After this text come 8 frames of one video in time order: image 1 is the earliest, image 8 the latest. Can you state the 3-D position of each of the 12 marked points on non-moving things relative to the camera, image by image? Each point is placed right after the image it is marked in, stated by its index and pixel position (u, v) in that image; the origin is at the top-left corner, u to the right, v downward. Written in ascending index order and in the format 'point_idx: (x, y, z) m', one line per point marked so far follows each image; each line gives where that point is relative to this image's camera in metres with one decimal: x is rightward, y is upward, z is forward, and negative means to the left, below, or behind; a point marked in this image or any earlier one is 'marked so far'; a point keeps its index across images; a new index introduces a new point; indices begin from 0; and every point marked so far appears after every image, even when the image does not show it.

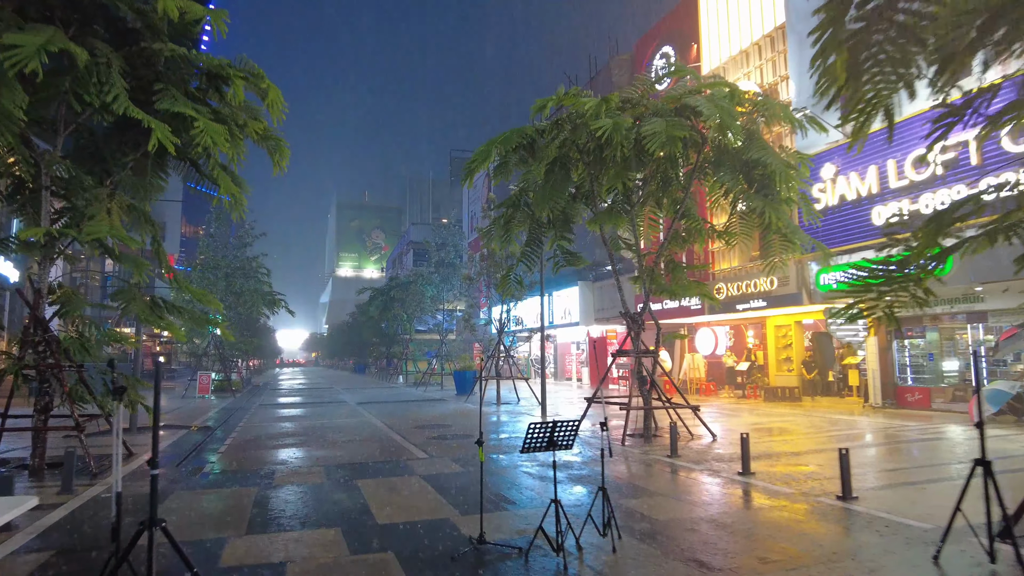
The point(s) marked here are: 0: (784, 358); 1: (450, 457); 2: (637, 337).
0: (+8.2, -2.1, +19.3) m
1: (-0.9, -2.5, +9.2) m
2: (+2.3, -0.9, +11.4) m
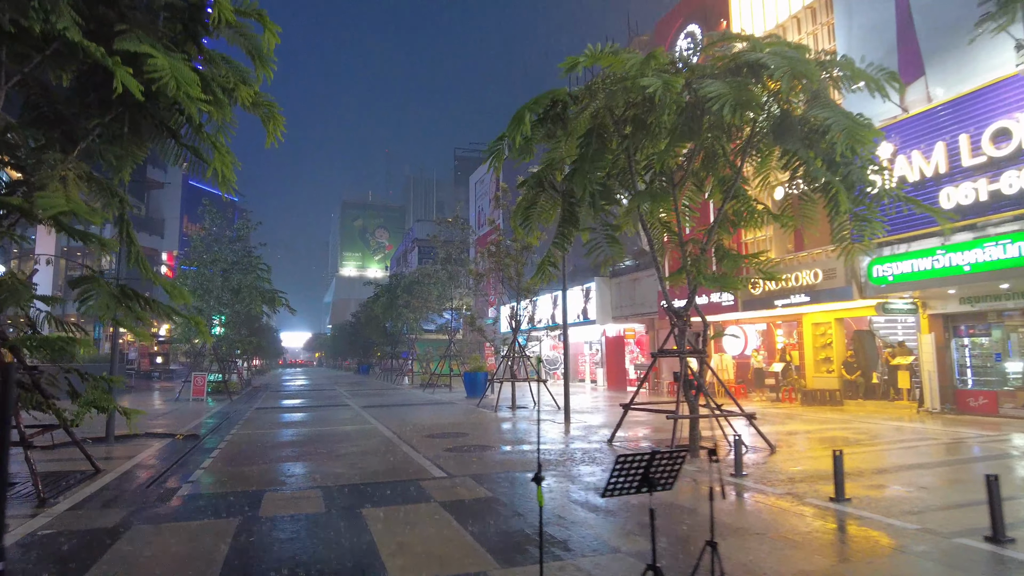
0: (+8.7, -2.0, +17.9) m
1: (-0.5, -2.3, +7.8) m
2: (+2.7, -0.7, +10.0) m
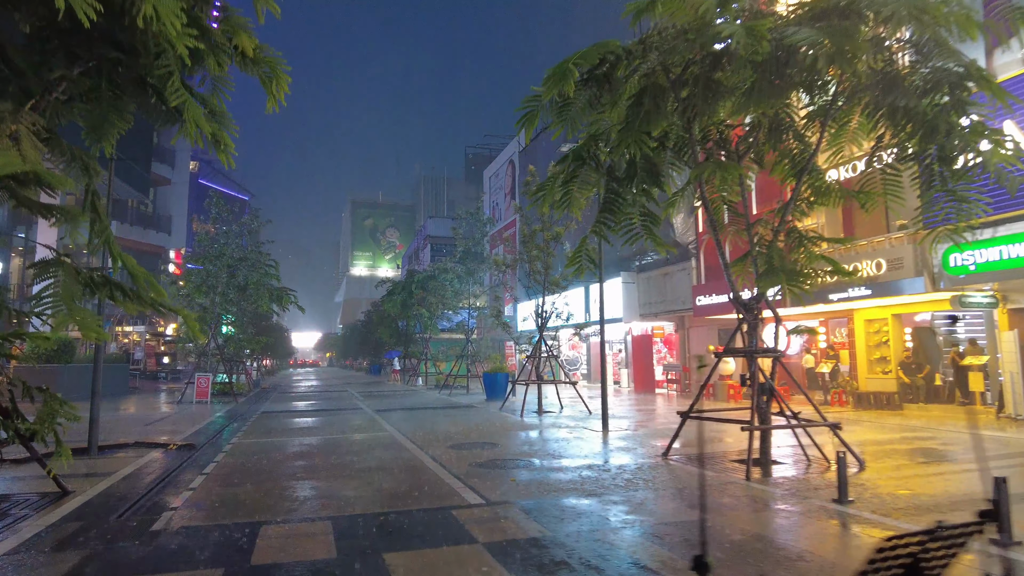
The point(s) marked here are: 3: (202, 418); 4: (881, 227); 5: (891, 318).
0: (+9.4, -1.8, +16.4) m
1: (+0.1, -2.2, +6.4) m
2: (+3.2, -0.6, +8.6) m
3: (-8.8, -3.7, +18.1) m
4: (+8.1, +1.3, +14.1) m
5: (+9.5, -0.7, +16.0) m
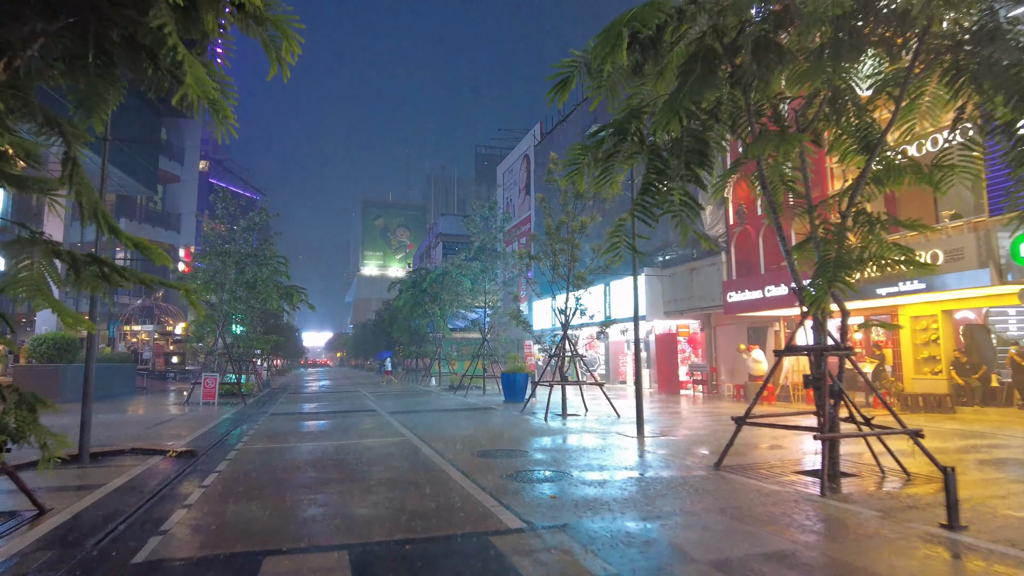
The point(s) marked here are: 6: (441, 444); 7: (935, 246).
0: (+9.9, -1.7, +15.3) m
1: (+0.4, -2.1, +5.5) m
2: (+3.7, -0.5, +7.6) m
3: (-8.3, -3.6, +17.3) m
4: (+8.6, +1.5, +13.0) m
5: (+10.1, -0.6, +15.0) m
6: (-1.3, -2.8, +11.4) m
7: (+8.4, +0.8, +12.6) m
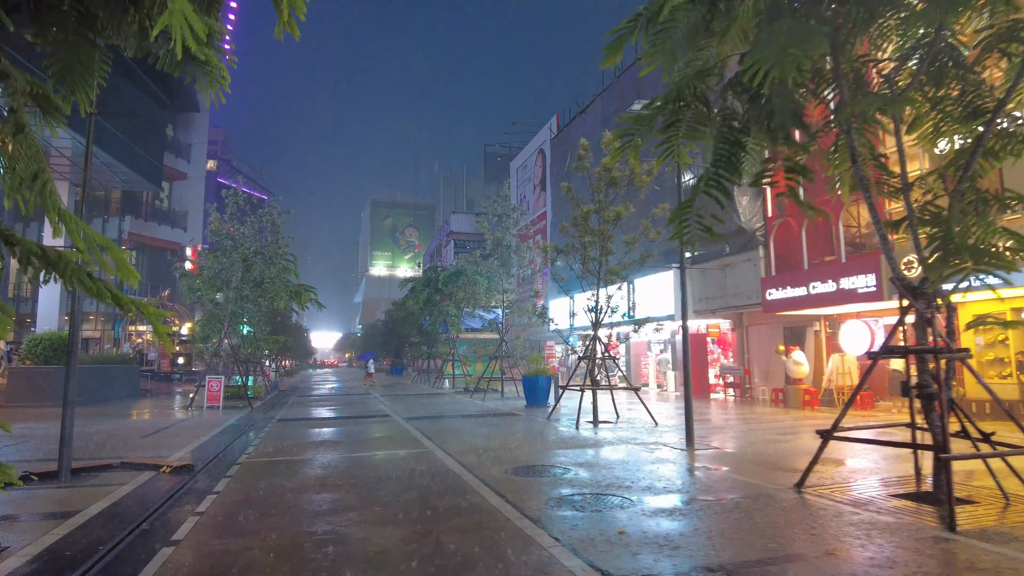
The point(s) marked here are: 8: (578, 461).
0: (+10.5, -1.6, +14.0) m
1: (+0.9, -2.0, +4.3) m
2: (+4.2, -0.4, +6.4) m
3: (-7.7, -3.5, +16.2) m
4: (+9.2, +1.6, +11.8) m
5: (+10.7, -0.5, +13.7) m
6: (-0.7, -2.7, +10.2) m
7: (+8.9, +0.9, +11.4) m
8: (+1.1, -2.8, +10.4) m
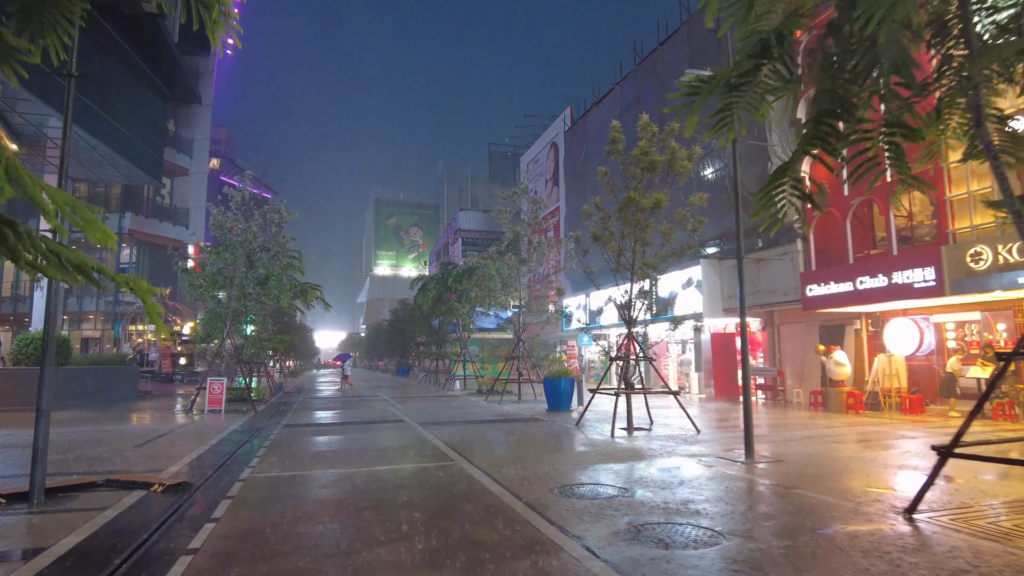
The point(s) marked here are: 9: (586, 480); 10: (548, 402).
0: (+11.0, -1.5, +12.8) m
1: (+1.4, -1.9, +3.2) m
2: (+4.6, -0.3, +5.3) m
3: (-7.1, -3.4, +15.2) m
4: (+9.7, +1.7, +10.6) m
5: (+11.2, -0.4, +12.5) m
6: (-0.2, -2.6, +9.1) m
7: (+9.4, +1.0, +10.2) m
8: (+1.6, -2.7, +9.3) m
9: (+1.0, -2.6, +8.7) m
10: (+1.0, -3.1, +17.3) m
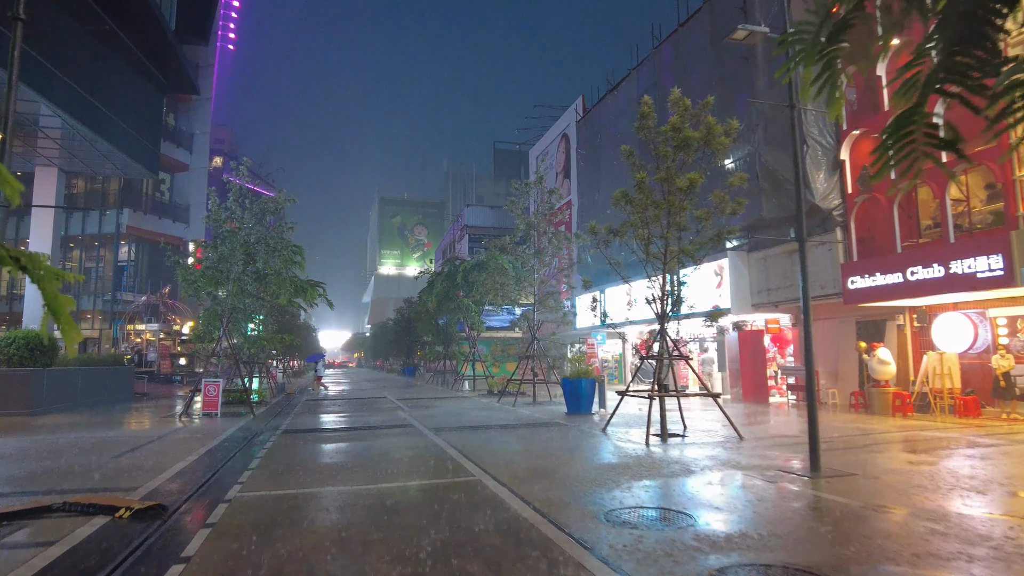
0: (+11.4, -1.3, +11.6) m
1: (+1.7, -1.7, +2.0) m
2: (+5.0, -0.1, +4.1) m
3: (-6.7, -3.3, +14.0) m
4: (+10.1, +1.9, +9.3) m
5: (+11.5, -0.2, +11.2) m
6: (+0.1, -2.5, +7.9) m
7: (+9.8, +1.2, +9.0) m
8: (+1.9, -2.5, +8.1) m
9: (+1.3, -2.5, +7.5) m
10: (+1.4, -2.9, +16.1) m
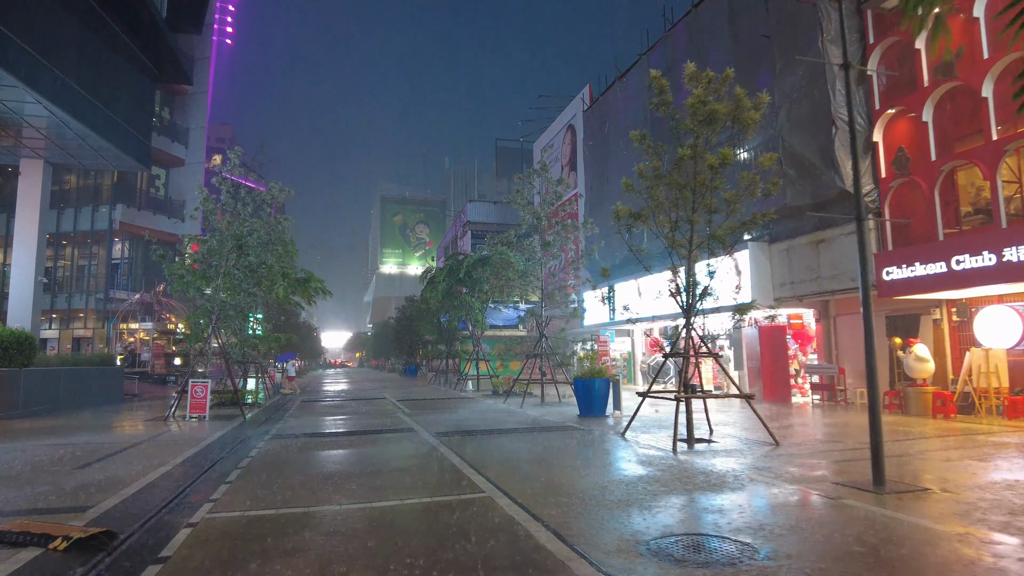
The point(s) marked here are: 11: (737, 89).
0: (+11.5, -1.1, +10.5) m
1: (+1.8, -1.6, +0.9) m
2: (+5.1, +0.1, +3.0) m
3: (-6.5, -3.1, +13.0) m
4: (+10.2, +2.0, +8.2) m
5: (+11.7, 0.0, +10.1) m
6: (+0.3, -2.3, +6.8) m
7: (+9.9, +1.4, +7.9) m
8: (+2.1, -2.4, +7.0) m
9: (+1.5, -2.3, +6.4) m
10: (+1.6, -2.7, +15.0) m
11: (+3.8, +3.3, +10.7) m
